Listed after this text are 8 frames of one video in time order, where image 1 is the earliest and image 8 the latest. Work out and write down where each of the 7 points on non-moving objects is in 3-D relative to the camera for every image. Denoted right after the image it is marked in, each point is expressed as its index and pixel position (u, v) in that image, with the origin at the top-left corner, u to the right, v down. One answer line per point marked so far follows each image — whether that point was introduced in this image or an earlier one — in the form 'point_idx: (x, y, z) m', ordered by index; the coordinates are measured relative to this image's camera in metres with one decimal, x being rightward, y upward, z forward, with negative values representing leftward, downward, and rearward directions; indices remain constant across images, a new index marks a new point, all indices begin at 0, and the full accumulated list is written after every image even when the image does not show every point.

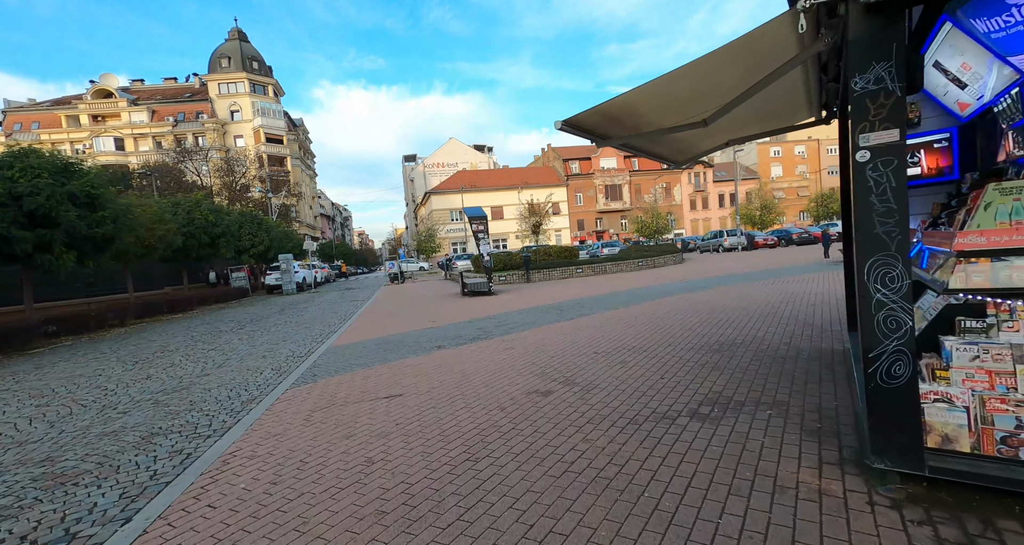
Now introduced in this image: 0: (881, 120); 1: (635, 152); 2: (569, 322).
0: (+2.0, +0.8, +2.3) m
1: (+1.4, +1.4, +5.1) m
2: (+1.2, -1.1, +9.5) m
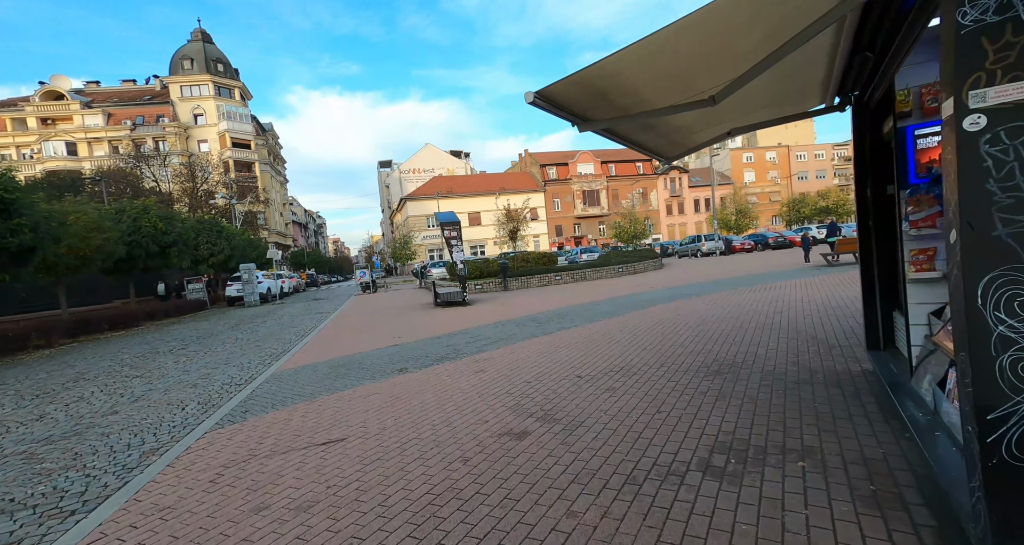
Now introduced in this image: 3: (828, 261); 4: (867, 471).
0: (+1.8, +0.7, +1.6) m
1: (+1.1, +1.3, +4.3) m
2: (+0.7, -1.3, +8.7) m
3: (+13.0, +0.5, +18.0) m
4: (+2.3, -1.3, +2.8) m
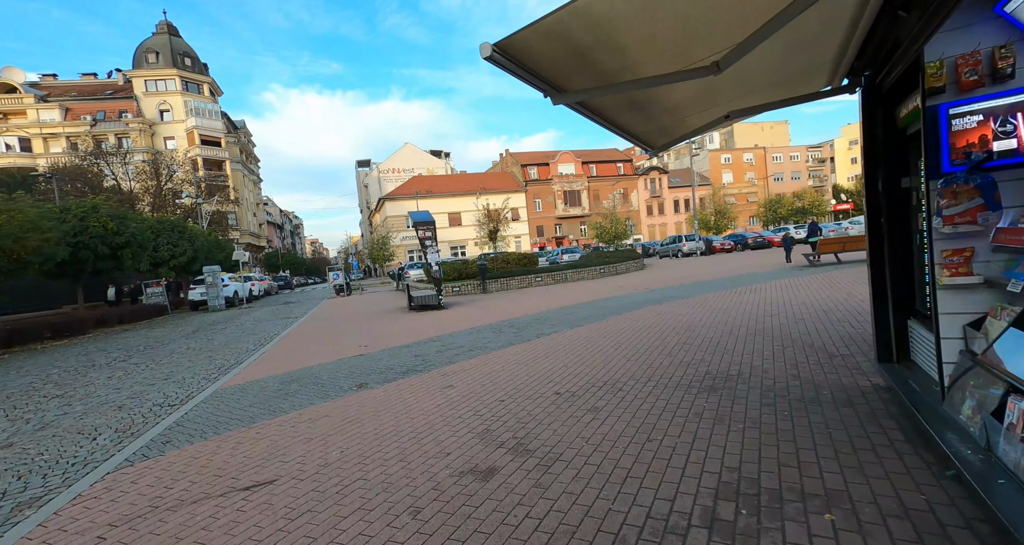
0: (+1.6, +0.7, +1.0) m
1: (+0.8, +1.3, +3.7) m
2: (+0.2, -1.4, +8.0) m
3: (+12.1, +0.5, +17.9) m
4: (+2.0, -1.3, +2.2) m
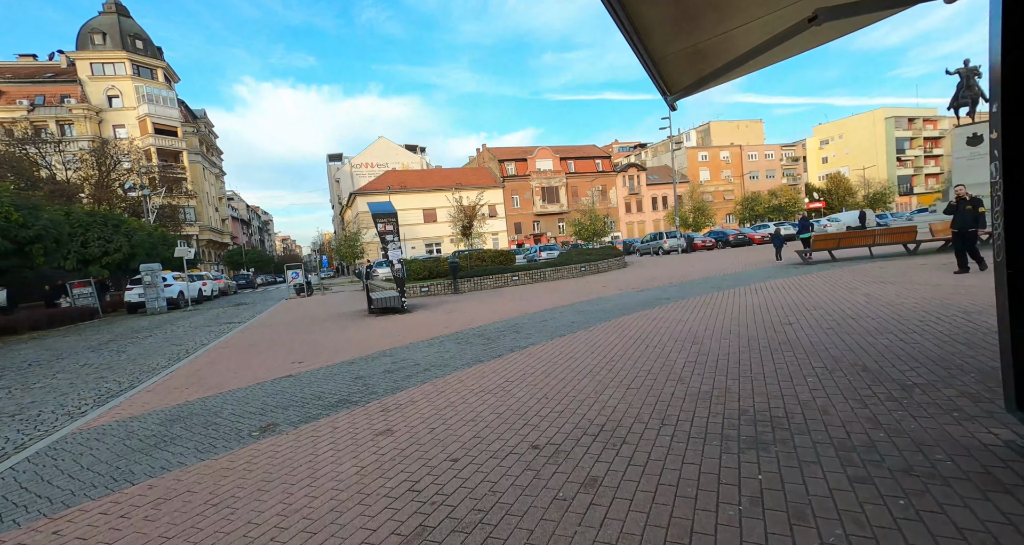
0: (+1.4, +0.7, -0.6) m
1: (+0.5, +1.2, +2.1) m
2: (-0.3, -1.4, +6.5) m
3: (+11.1, +0.5, +16.8) m
4: (+1.8, -1.3, +0.7) m
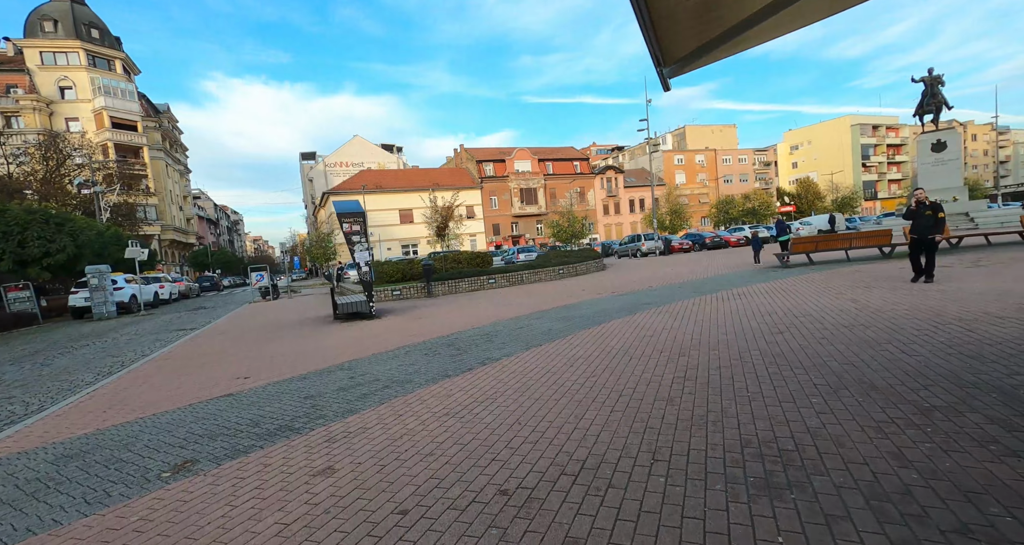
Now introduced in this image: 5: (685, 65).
0: (+1.4, +0.6, -1.1) m
1: (+0.3, +1.2, +1.5) m
2: (-0.7, -1.4, +5.8) m
3: (+10.2, +0.4, +16.7) m
4: (+1.7, -1.4, +0.2) m
5: (+1.8, +2.2, +4.6) m
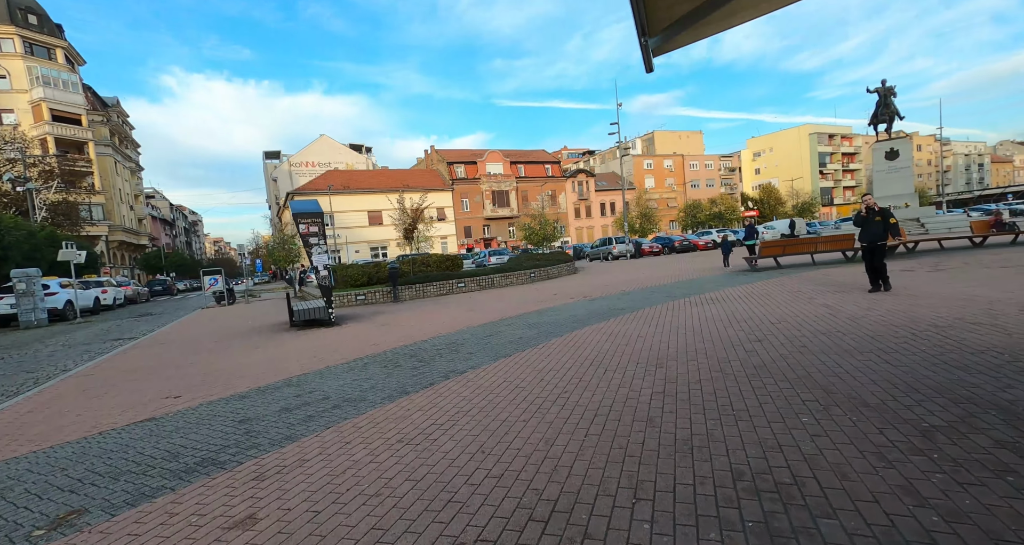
0: (+1.4, +0.6, -1.5) m
1: (+0.1, +1.1, +1.0) m
2: (-1.1, -1.5, +5.2) m
3: (+9.1, +0.3, +16.8) m
4: (+1.6, -1.4, -0.2) m
5: (+1.5, +2.2, +4.2) m
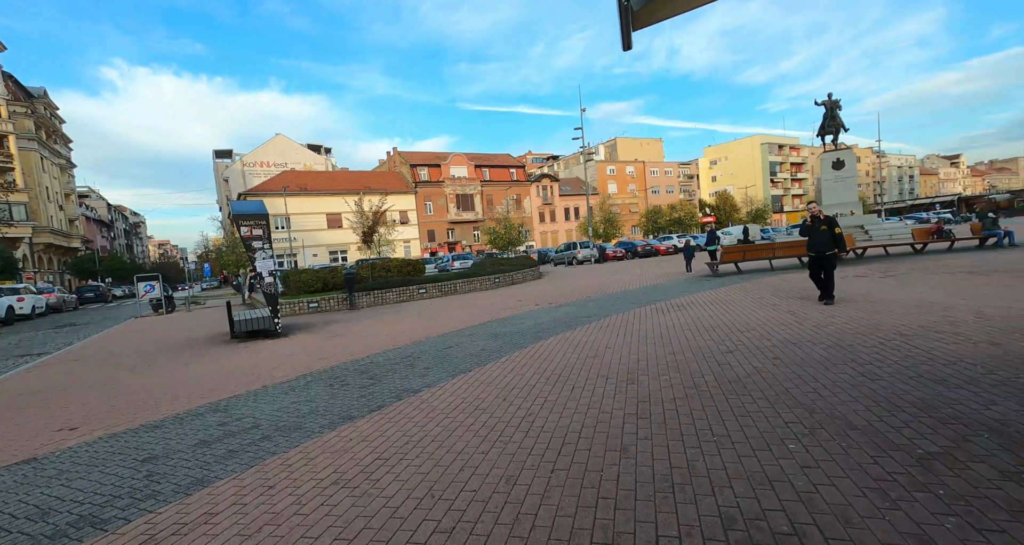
0: (+1.5, +0.5, -1.9) m
1: (0.0, +1.1, +0.5) m
2: (-1.5, -1.6, +4.6) m
3: (+7.7, +0.1, +17.0) m
4: (+1.6, -1.5, -0.6) m
5: (+1.1, +2.1, +3.8) m
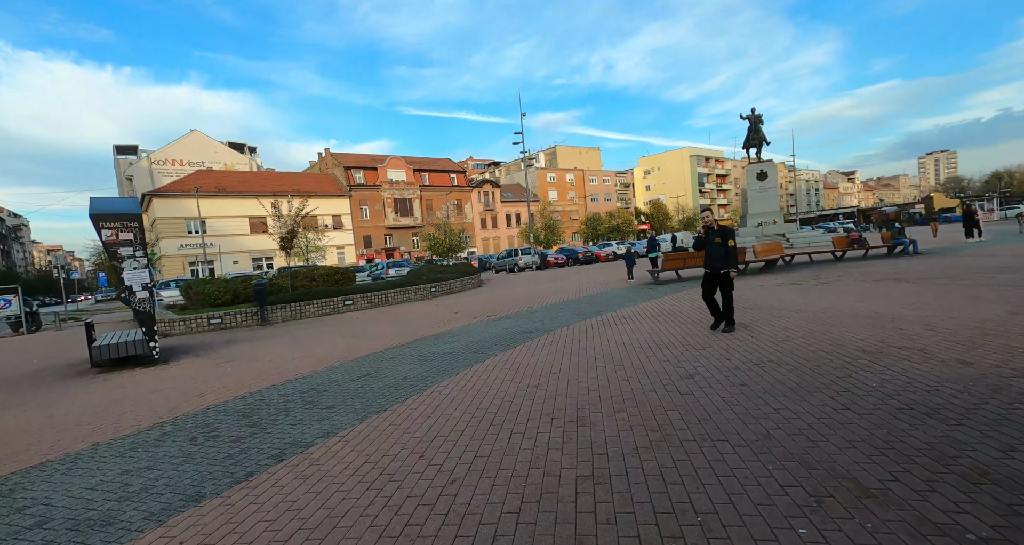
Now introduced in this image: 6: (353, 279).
0: (+1.6, +0.5, -2.8) m
1: (-0.1, +1.0, -0.6) m
2: (-2.2, -1.8, +3.2) m
3: (+5.3, -0.2, +16.7) m
4: (+1.6, -1.5, -1.6) m
5: (+0.5, +2.0, +2.8) m
6: (-7.3, -0.3, +19.9) m
